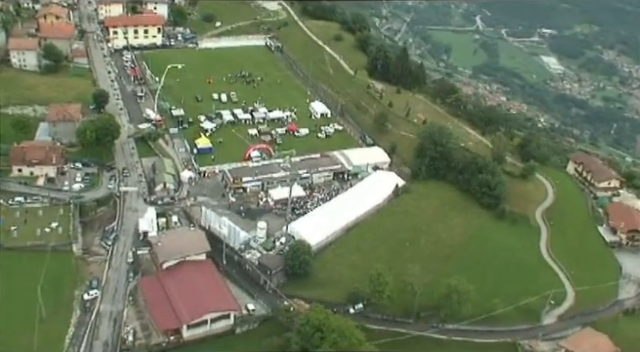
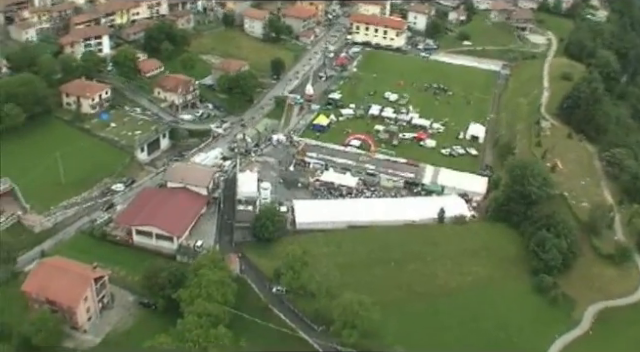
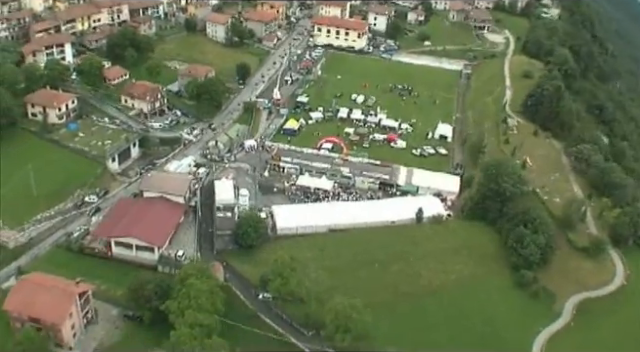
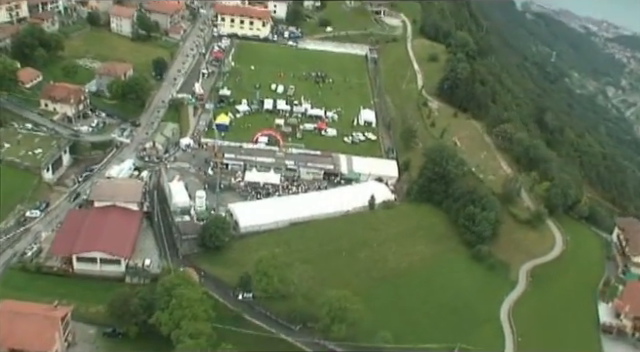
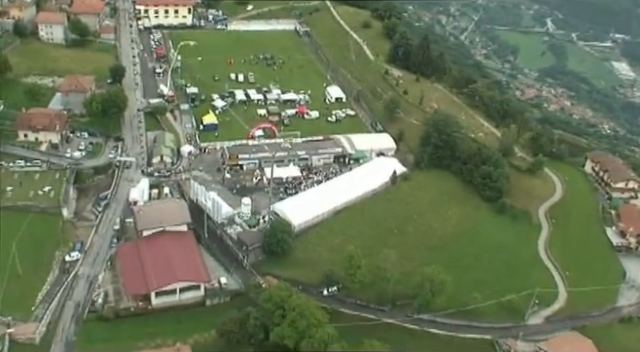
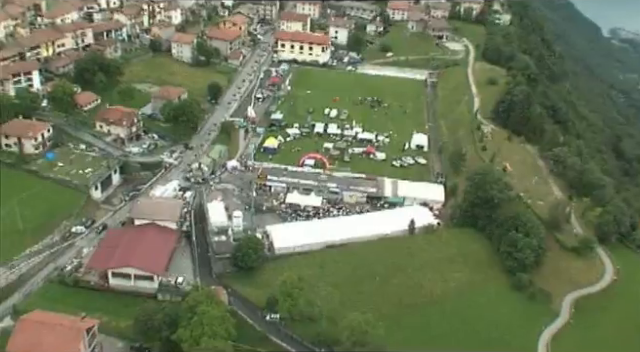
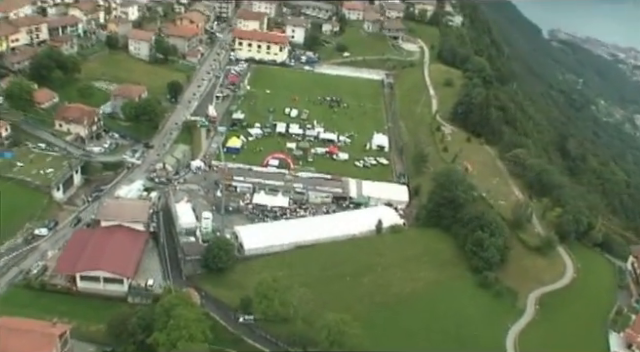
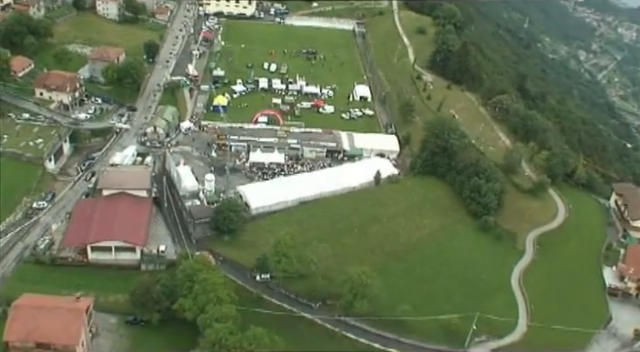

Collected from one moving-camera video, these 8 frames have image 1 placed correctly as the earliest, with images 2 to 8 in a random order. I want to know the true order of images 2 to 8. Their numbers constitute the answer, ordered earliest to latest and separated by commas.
5, 8, 4, 7, 6, 3, 2
